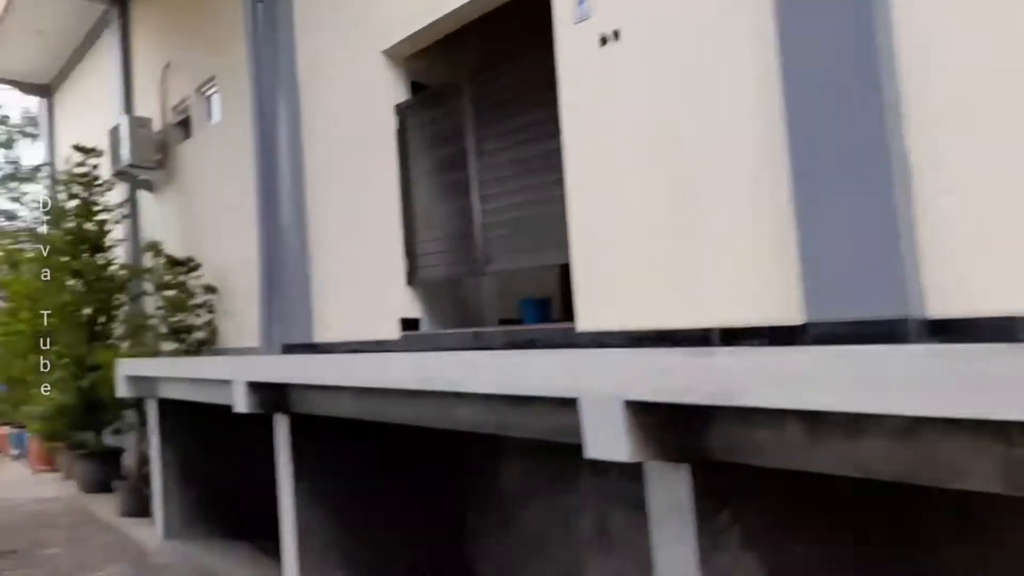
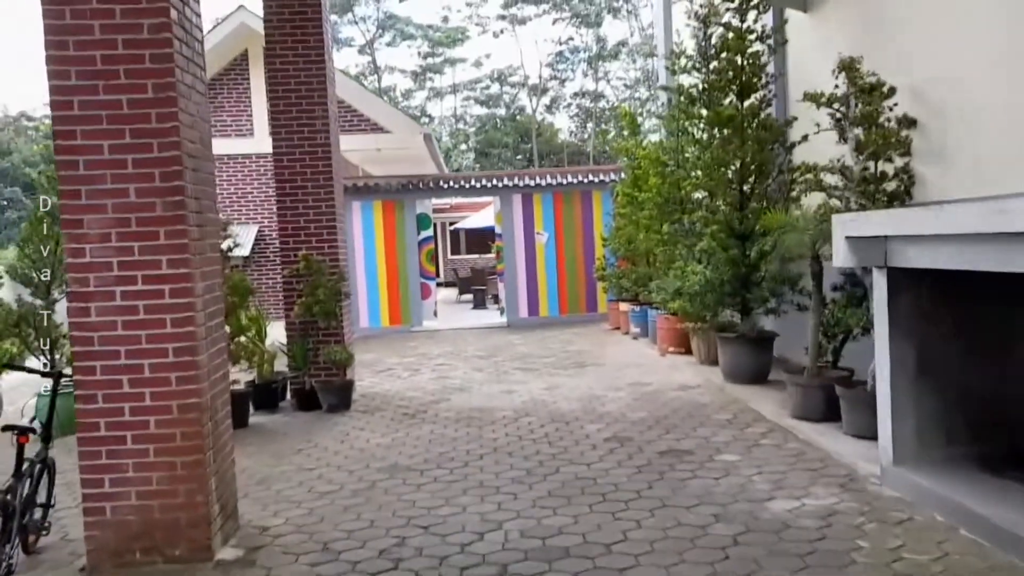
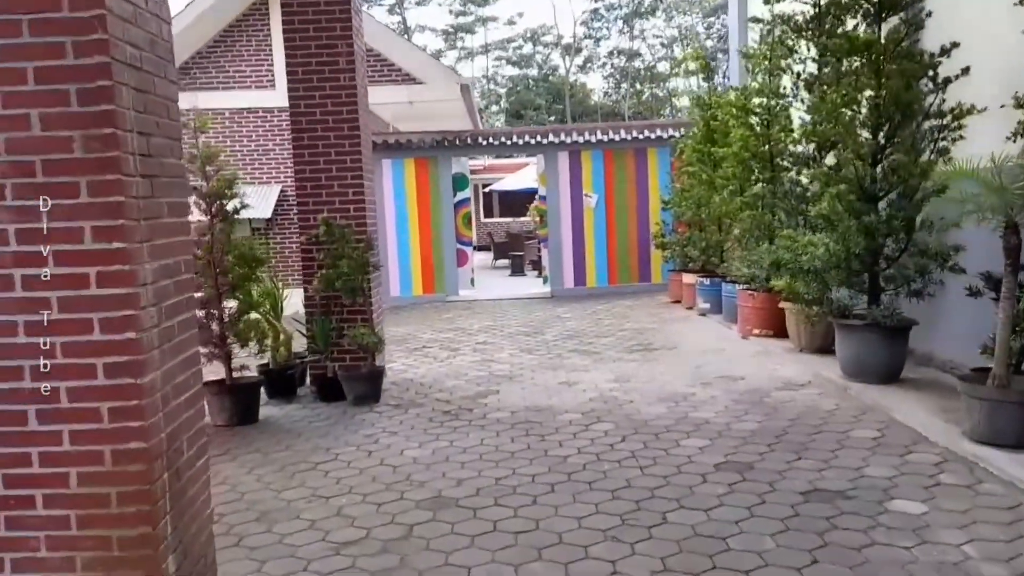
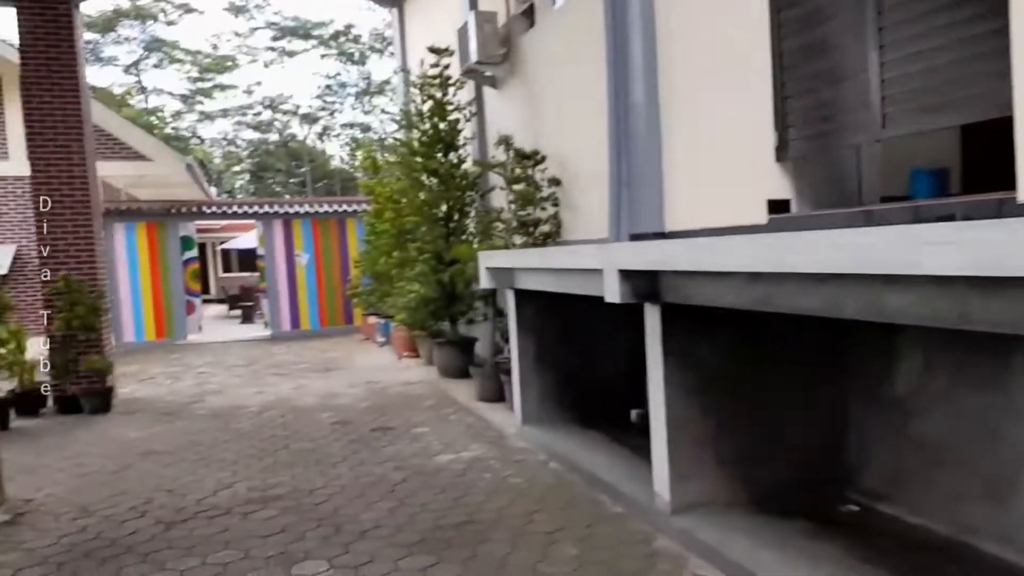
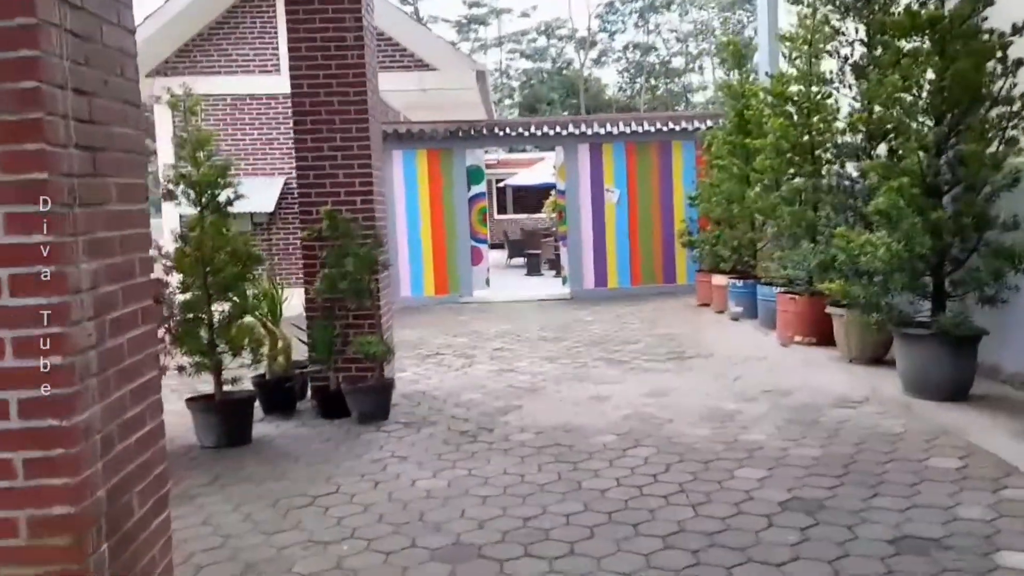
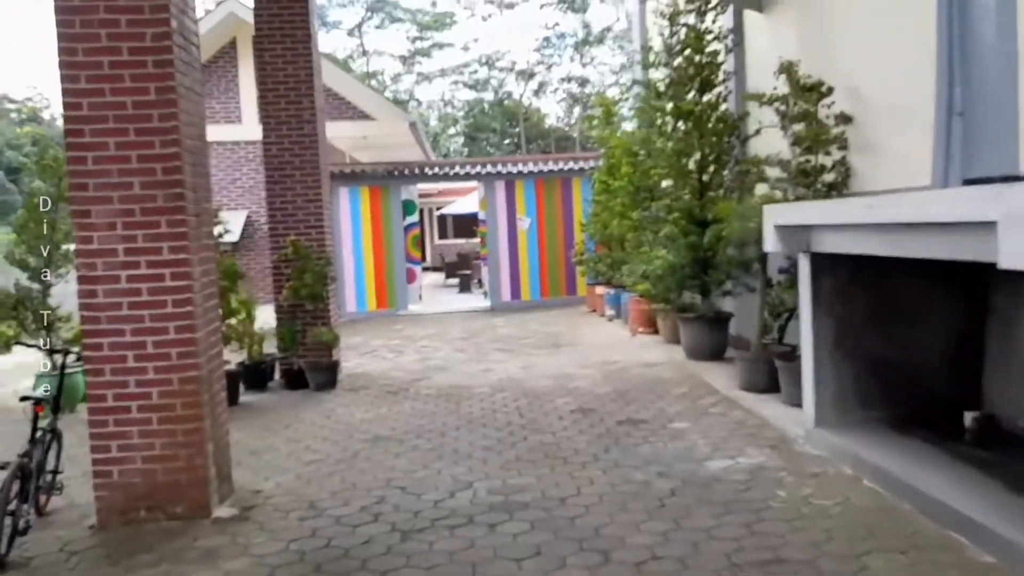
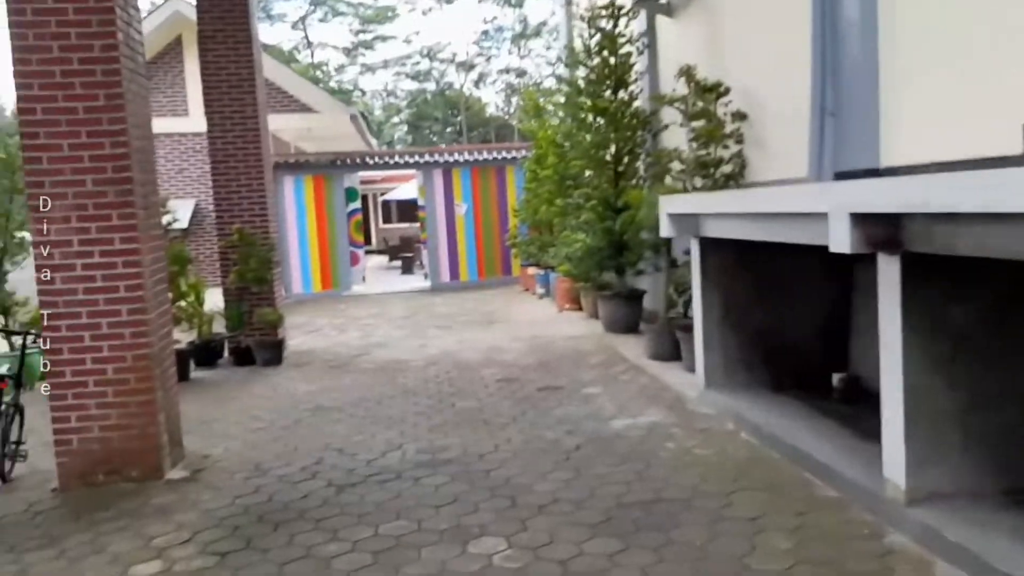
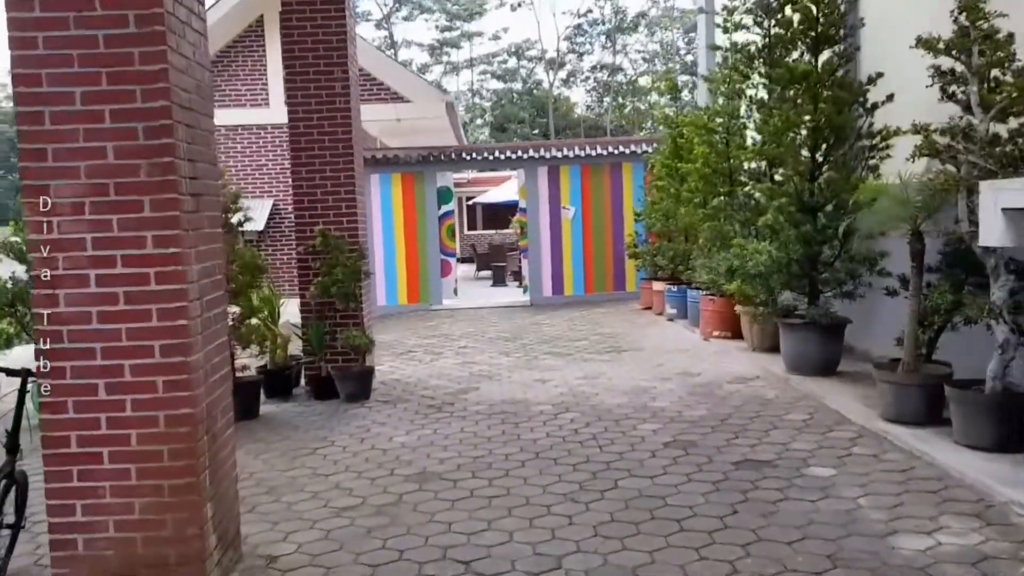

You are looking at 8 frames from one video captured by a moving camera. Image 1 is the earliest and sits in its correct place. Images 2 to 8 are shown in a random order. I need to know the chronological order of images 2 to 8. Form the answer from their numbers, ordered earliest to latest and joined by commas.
4, 7, 6, 2, 8, 3, 5
